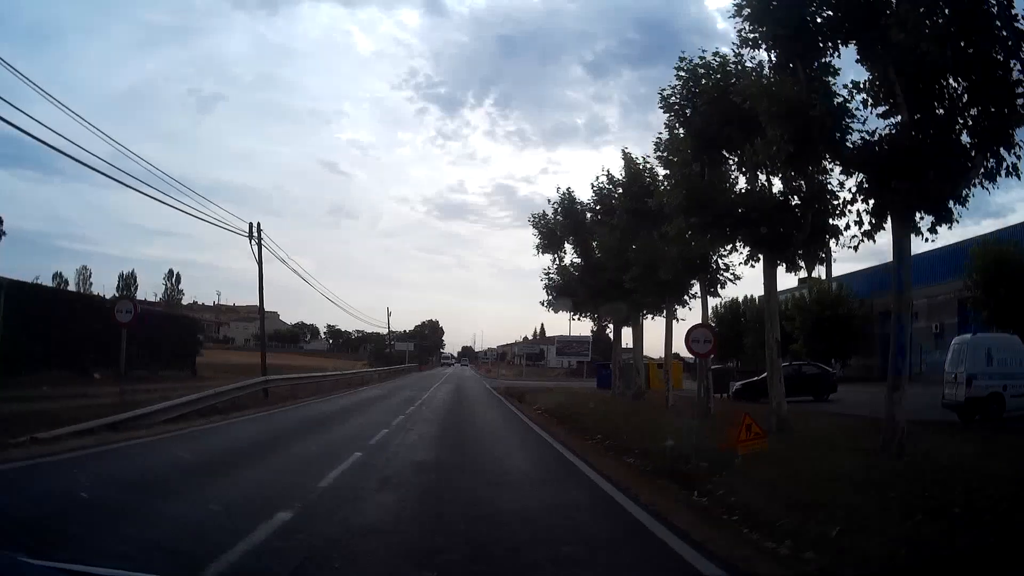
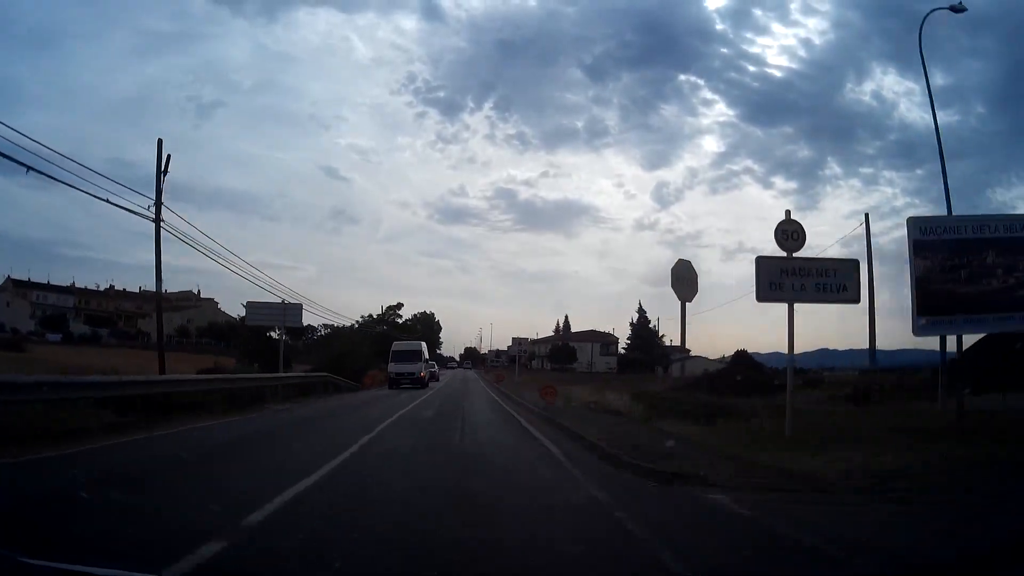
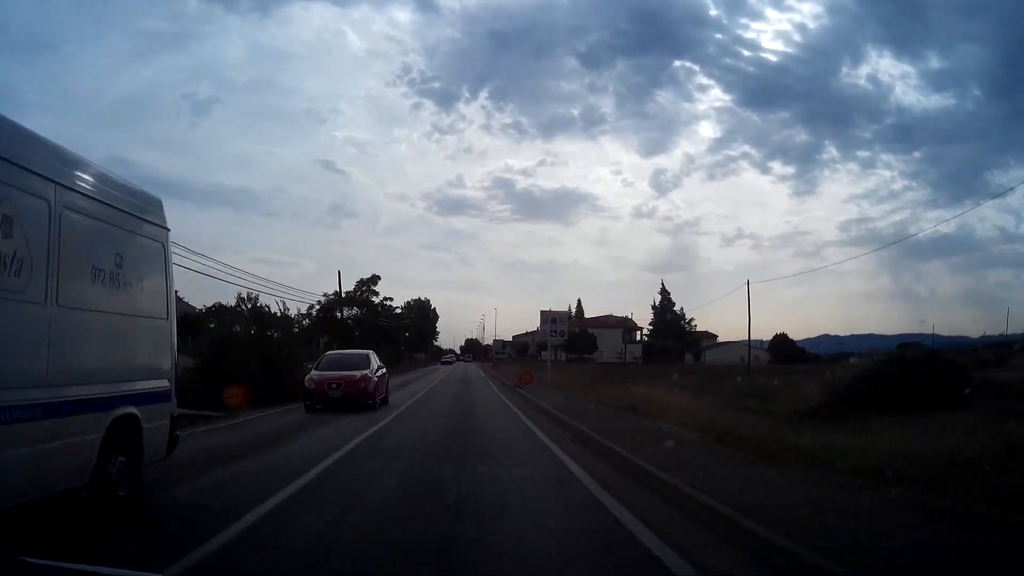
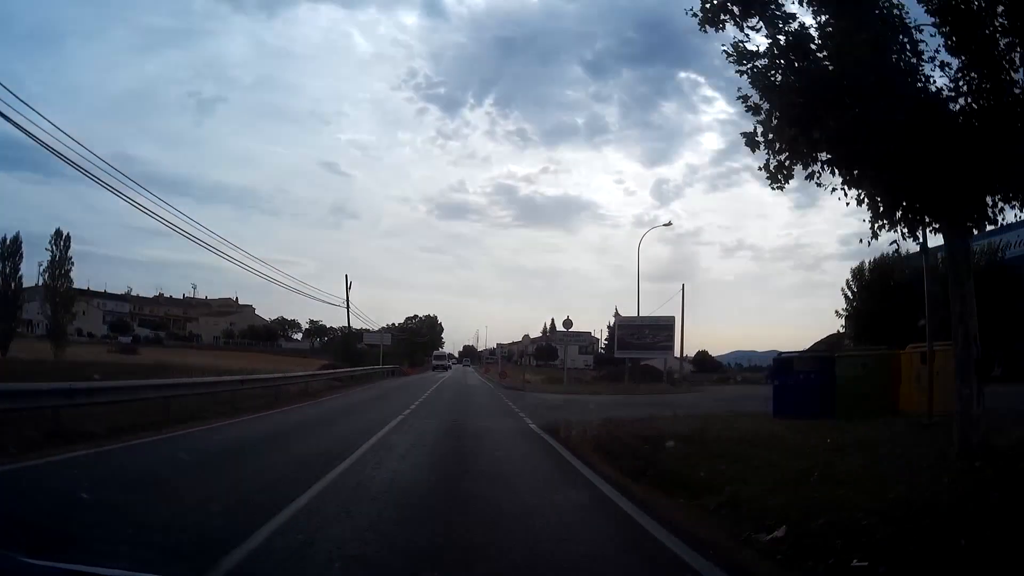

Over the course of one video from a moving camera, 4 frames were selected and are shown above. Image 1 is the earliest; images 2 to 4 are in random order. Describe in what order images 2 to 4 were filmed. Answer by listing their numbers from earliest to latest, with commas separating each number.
4, 2, 3
